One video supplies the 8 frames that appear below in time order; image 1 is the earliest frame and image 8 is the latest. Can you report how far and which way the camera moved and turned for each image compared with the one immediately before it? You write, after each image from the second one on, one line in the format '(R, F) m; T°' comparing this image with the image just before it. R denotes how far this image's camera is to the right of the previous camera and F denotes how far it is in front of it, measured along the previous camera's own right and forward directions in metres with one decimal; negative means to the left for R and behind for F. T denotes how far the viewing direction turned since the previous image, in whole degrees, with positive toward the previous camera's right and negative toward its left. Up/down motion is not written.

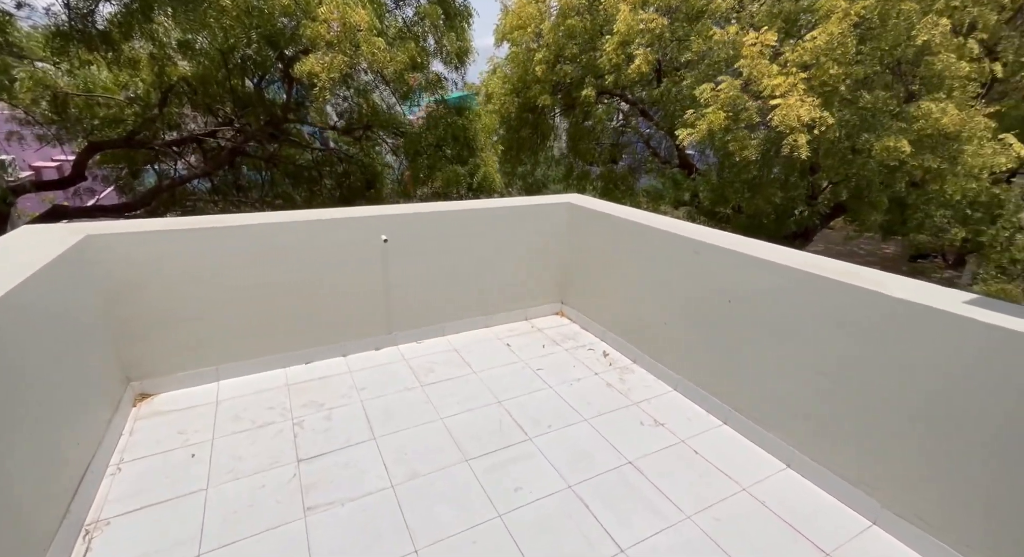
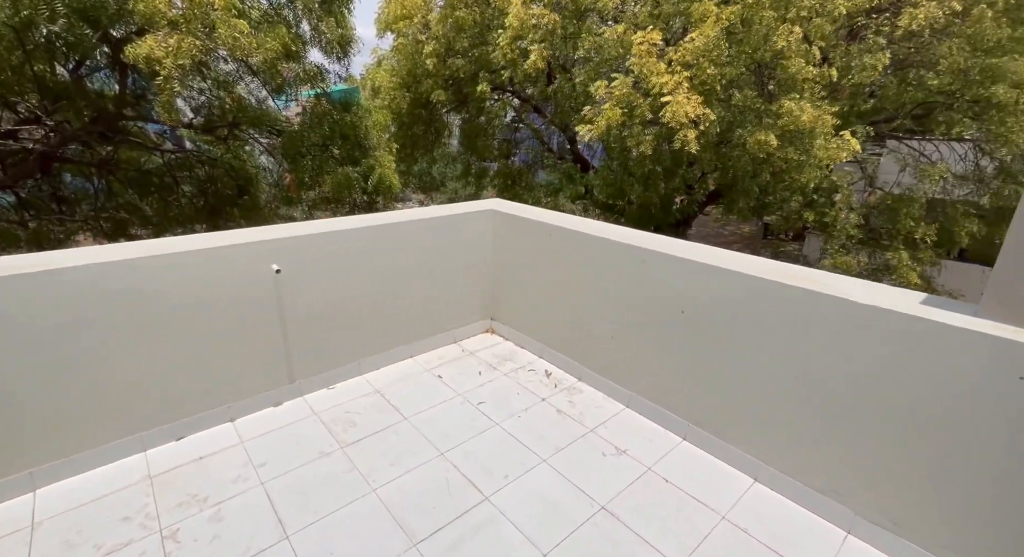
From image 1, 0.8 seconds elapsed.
(-0.2, +0.4) m; +13°
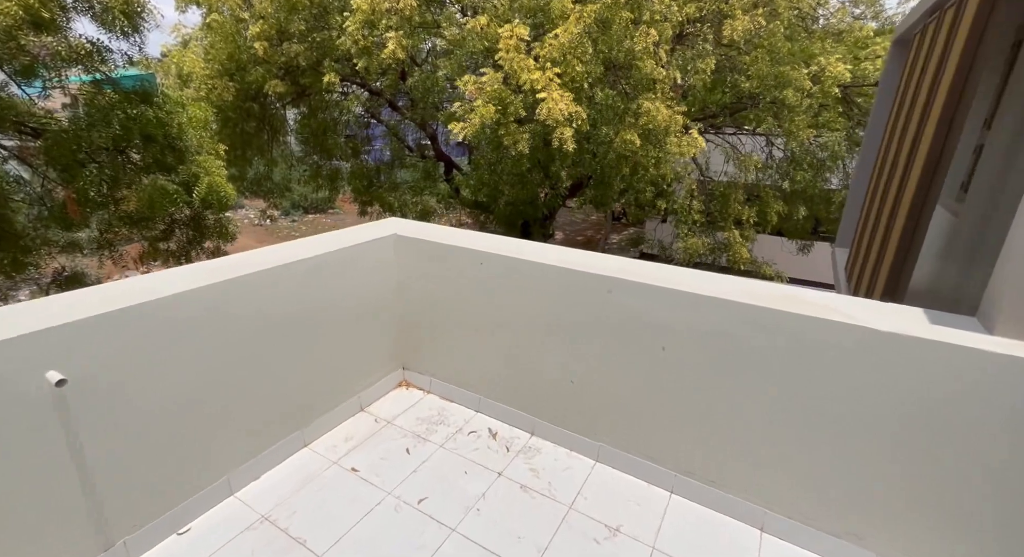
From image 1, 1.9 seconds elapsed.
(-0.3, +0.6) m; +17°
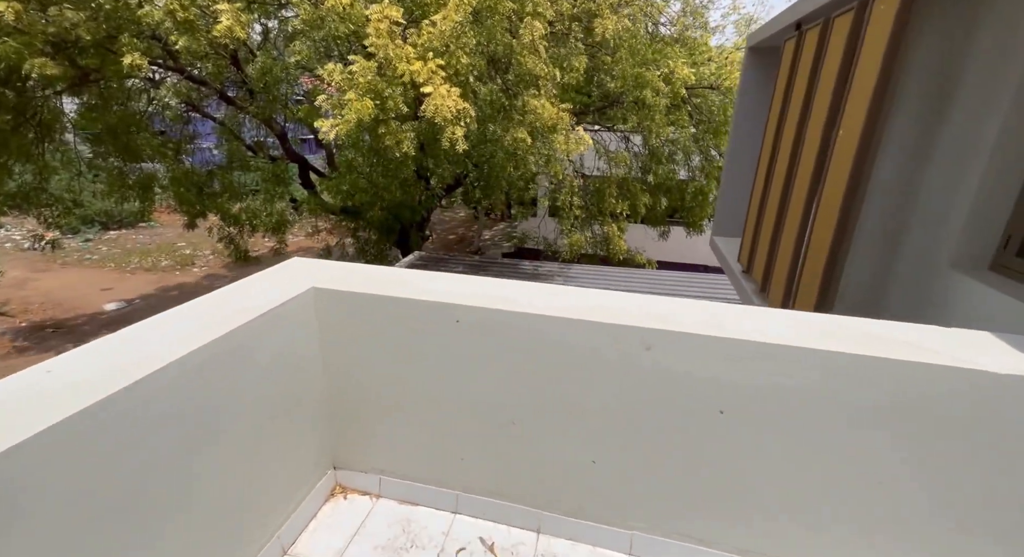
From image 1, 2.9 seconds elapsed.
(-0.4, +0.6) m; +17°
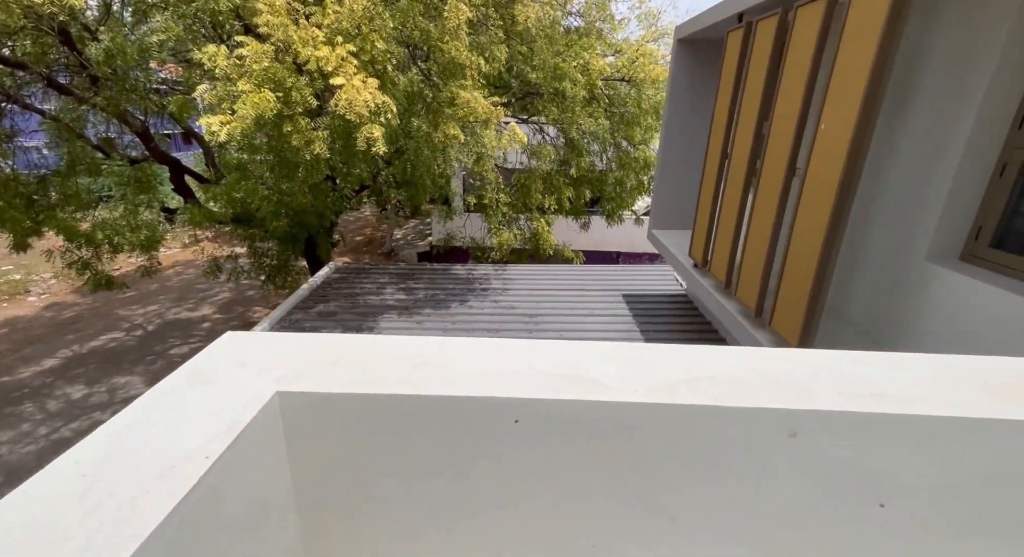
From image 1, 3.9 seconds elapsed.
(-0.4, +0.5) m; +12°
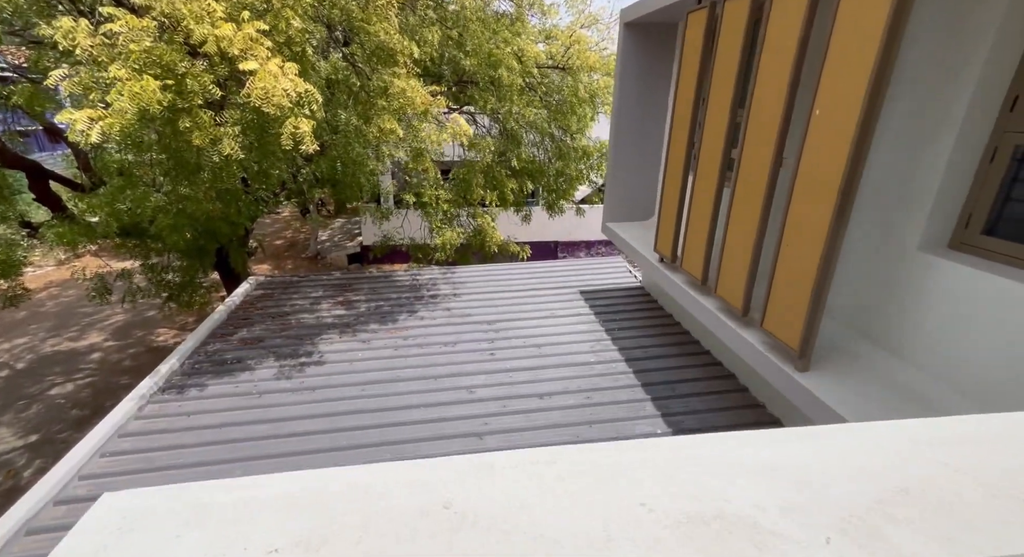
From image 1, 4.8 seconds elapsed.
(-0.3, +0.4) m; +9°
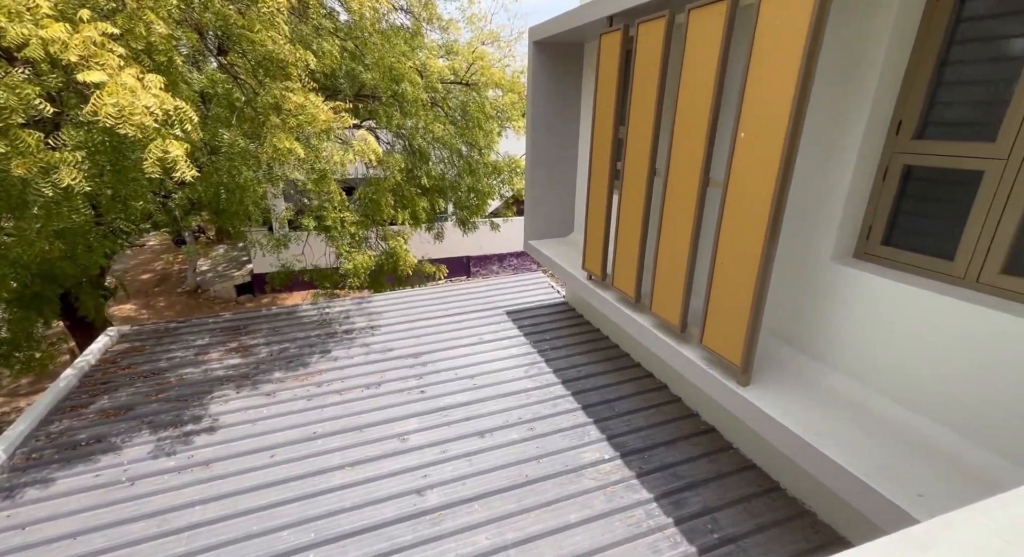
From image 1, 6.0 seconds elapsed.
(-0.1, +0.3) m; +11°
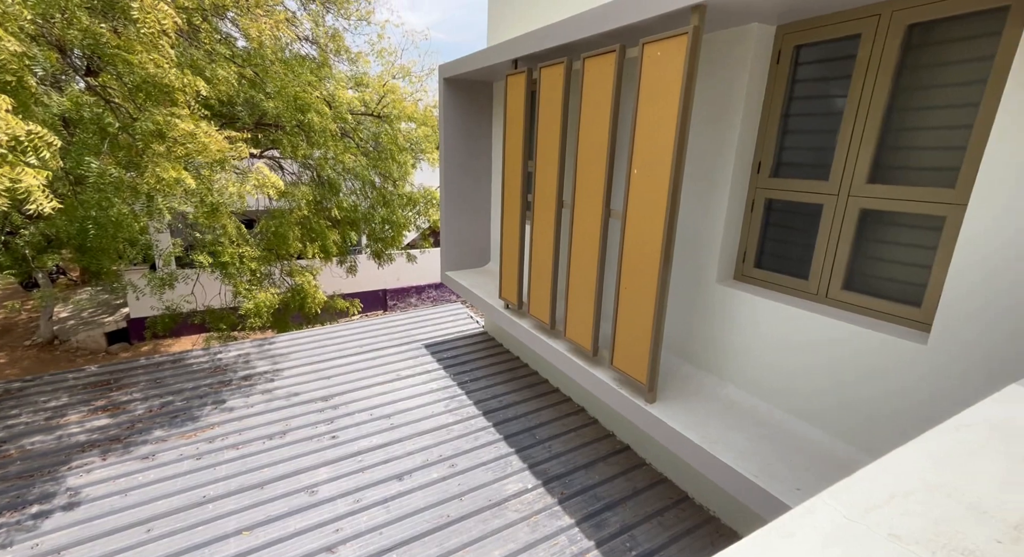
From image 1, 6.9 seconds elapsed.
(0.0, +0.1) m; +9°
